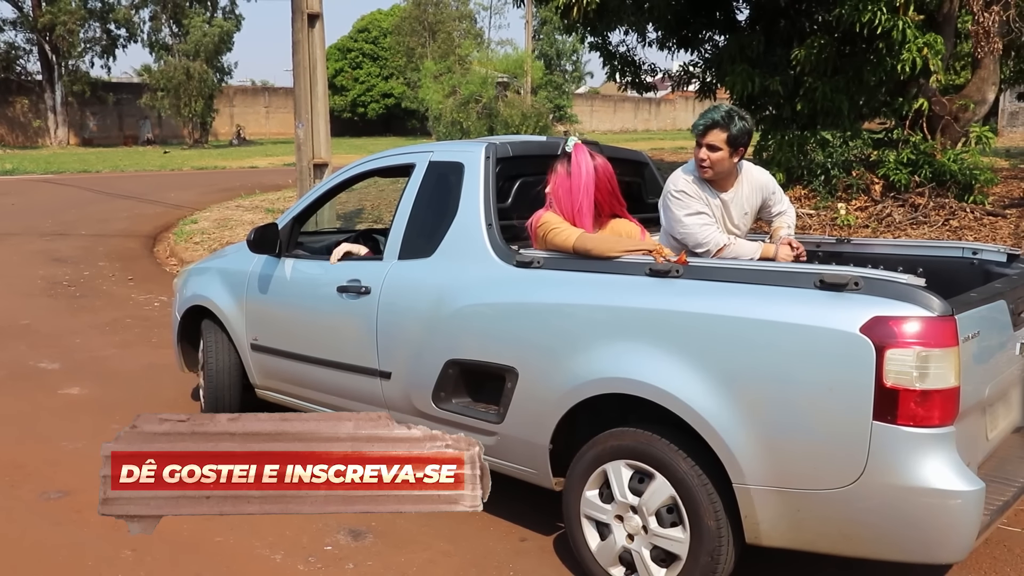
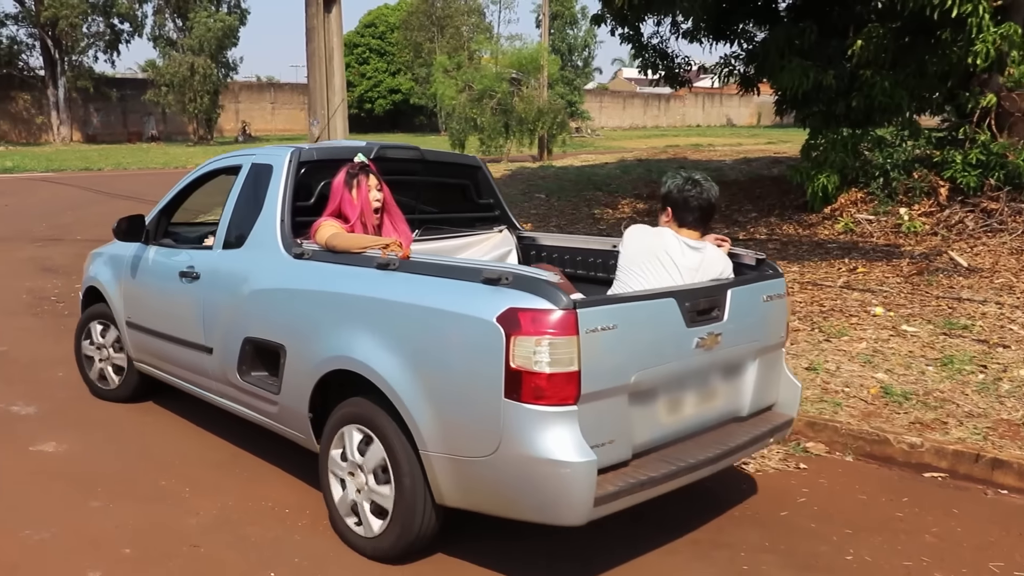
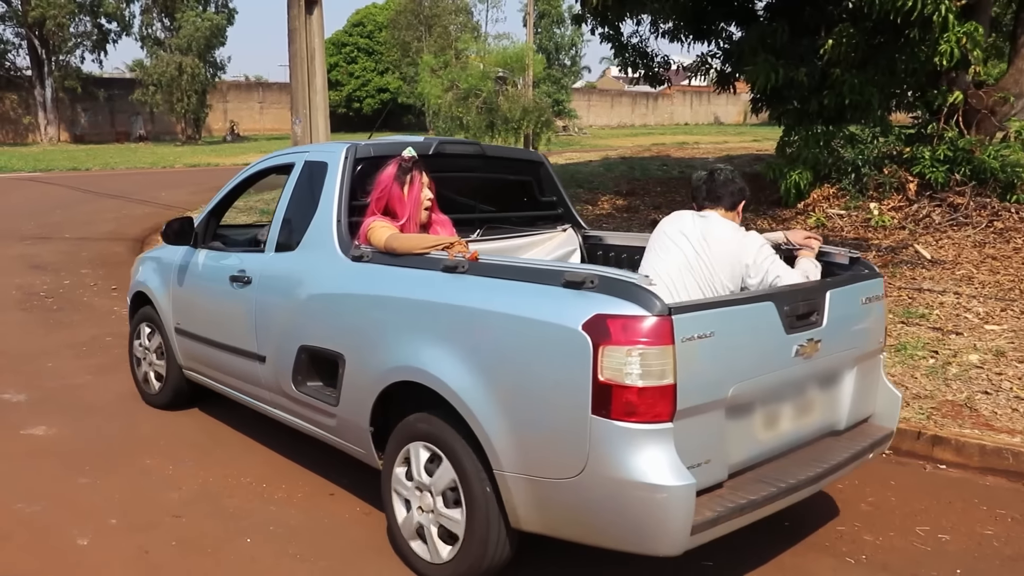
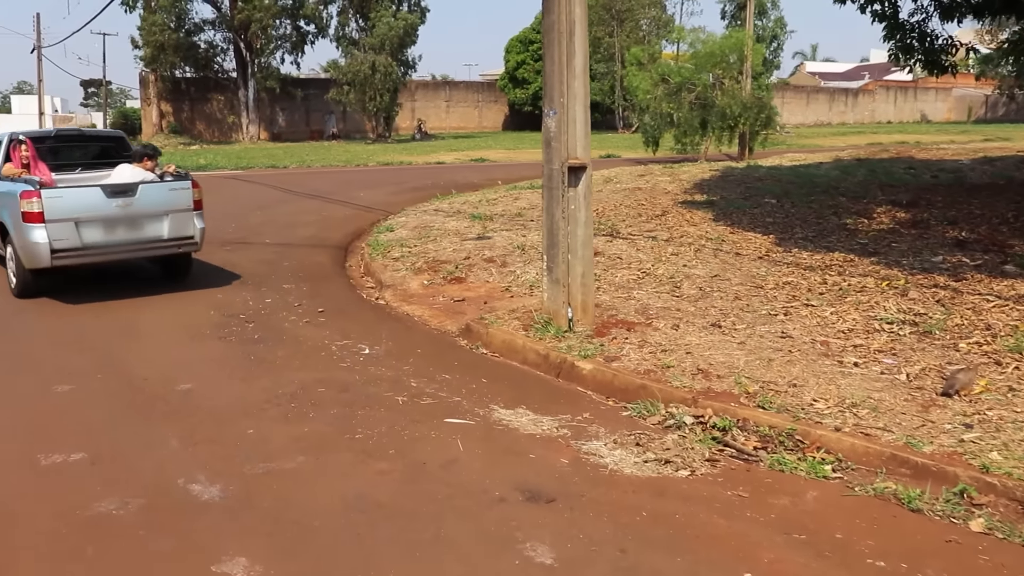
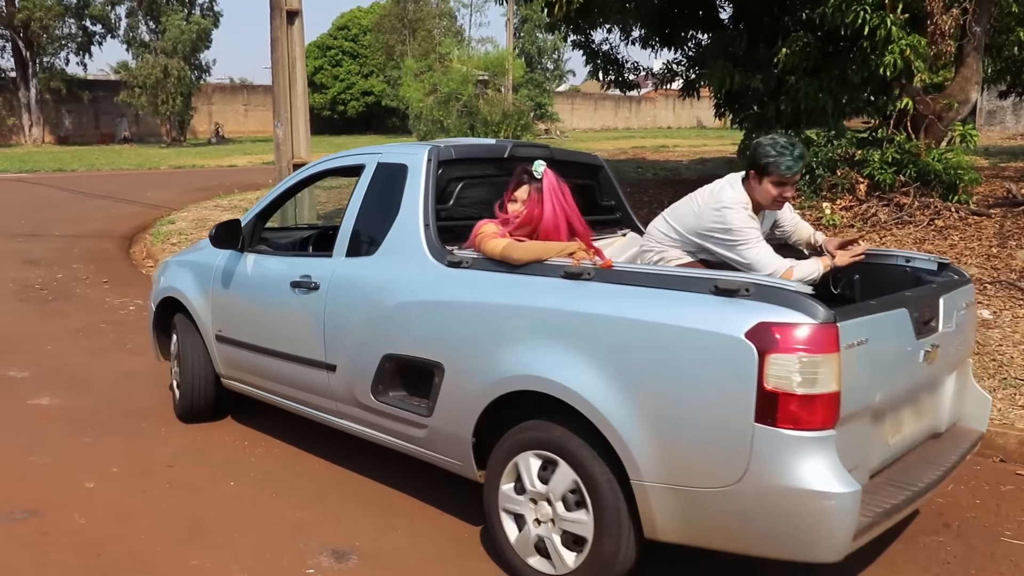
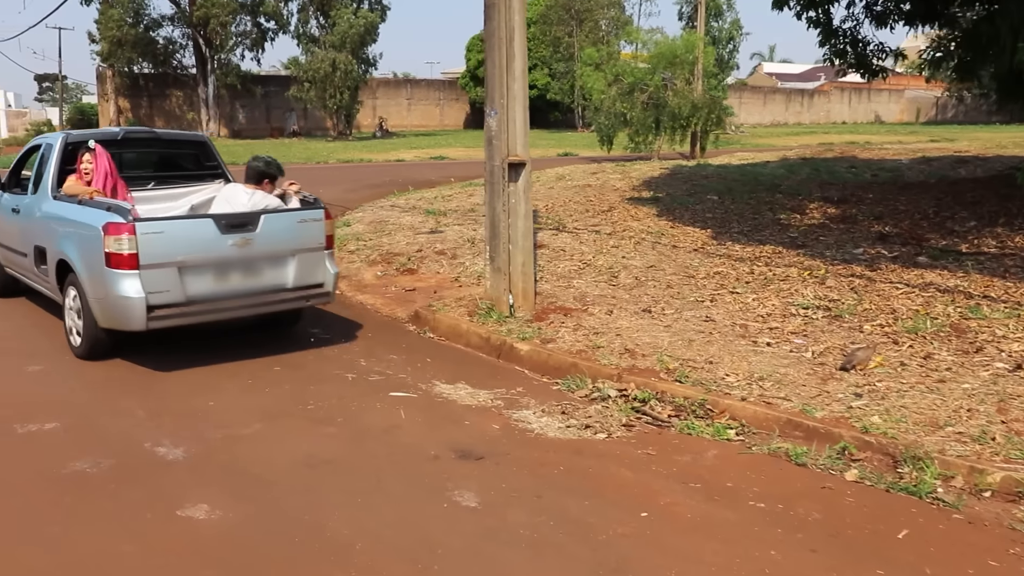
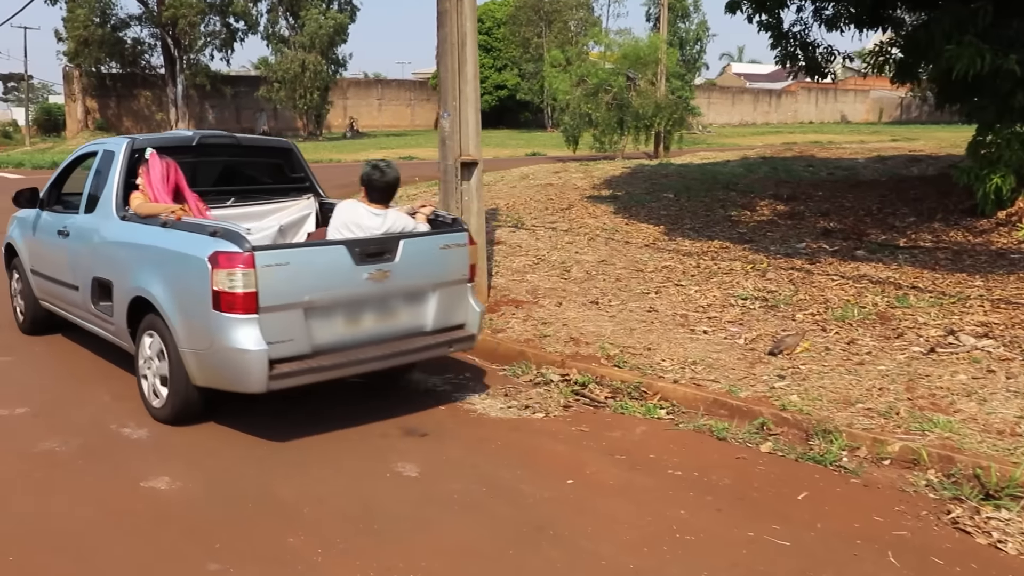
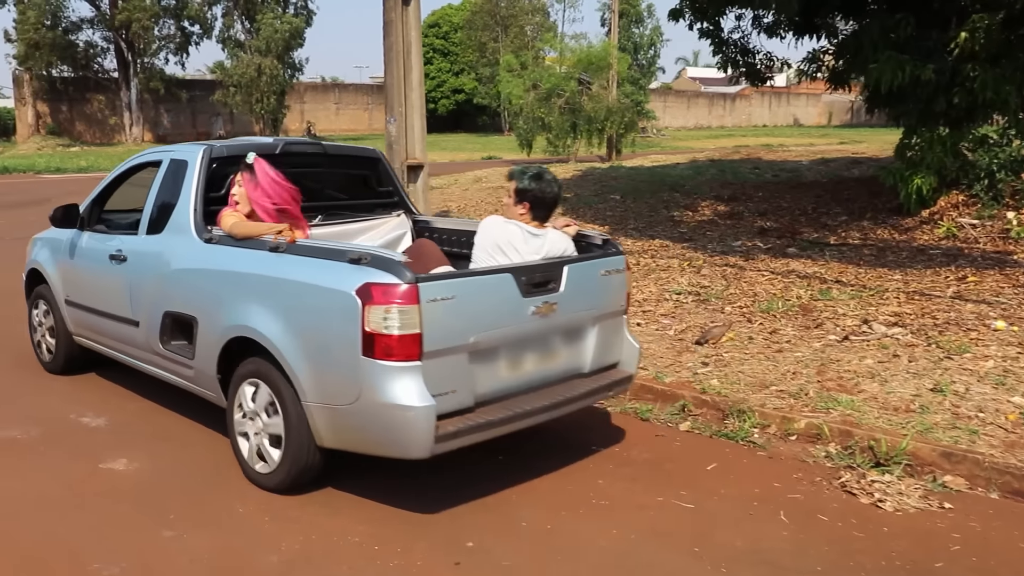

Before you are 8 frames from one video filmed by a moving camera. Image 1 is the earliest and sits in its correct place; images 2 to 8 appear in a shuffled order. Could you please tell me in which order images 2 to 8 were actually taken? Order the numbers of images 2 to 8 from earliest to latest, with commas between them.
5, 3, 2, 8, 7, 6, 4
